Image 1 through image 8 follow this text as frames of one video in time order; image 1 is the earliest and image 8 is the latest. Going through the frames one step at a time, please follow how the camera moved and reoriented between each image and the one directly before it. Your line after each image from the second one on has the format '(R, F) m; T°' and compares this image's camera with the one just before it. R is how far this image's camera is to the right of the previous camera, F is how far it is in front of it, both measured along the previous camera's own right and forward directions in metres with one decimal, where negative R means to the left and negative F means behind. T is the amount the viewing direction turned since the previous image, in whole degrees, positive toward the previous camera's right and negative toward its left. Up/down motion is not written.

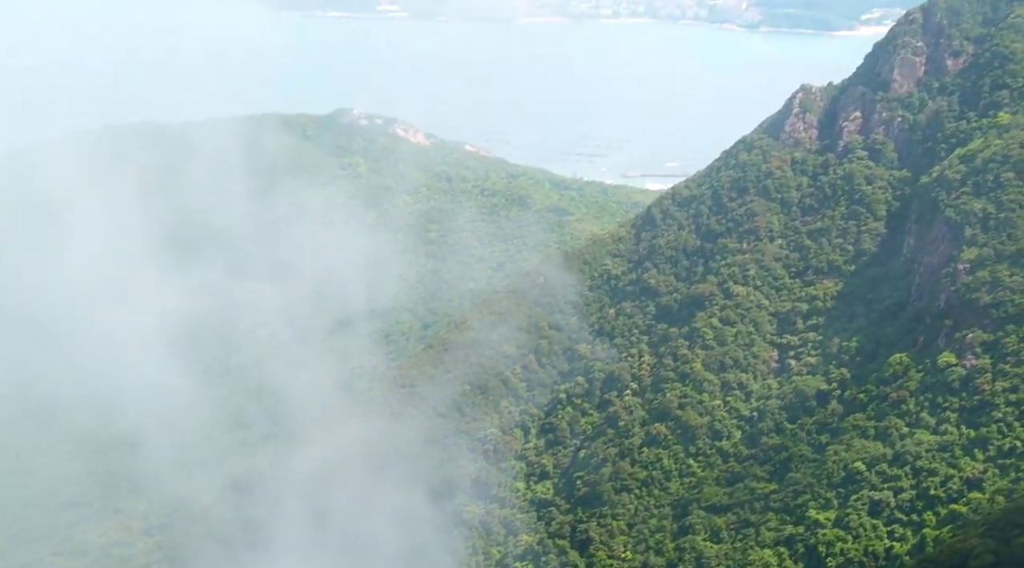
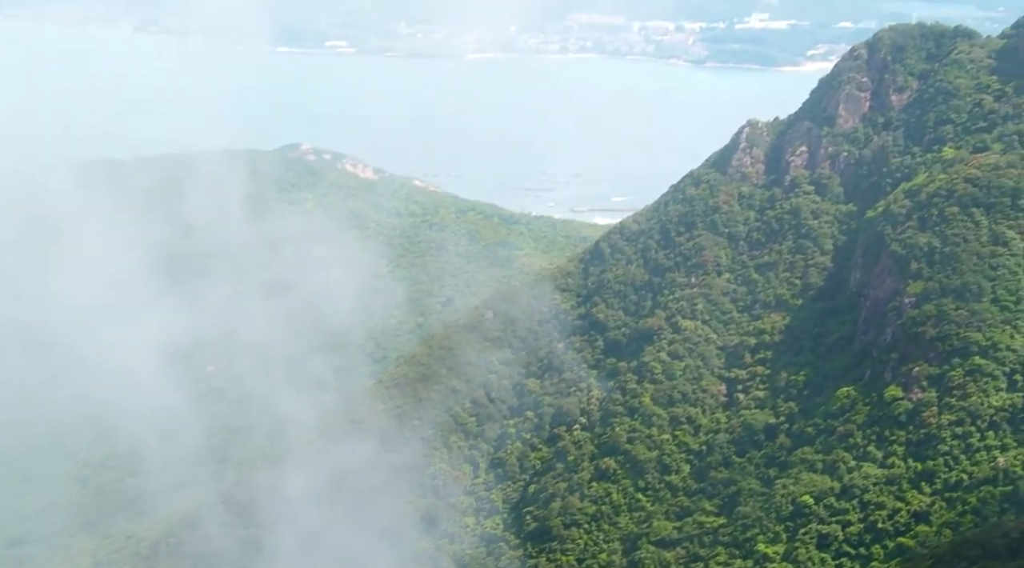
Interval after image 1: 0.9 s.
(0.0, +0.7) m; +3°
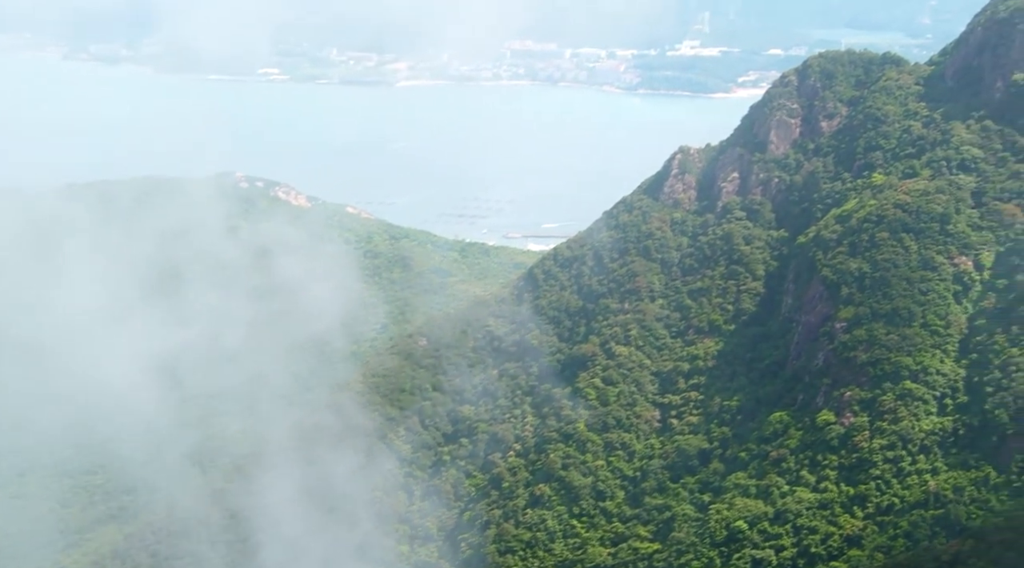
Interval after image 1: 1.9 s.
(+0.1, +0.8) m; +4°
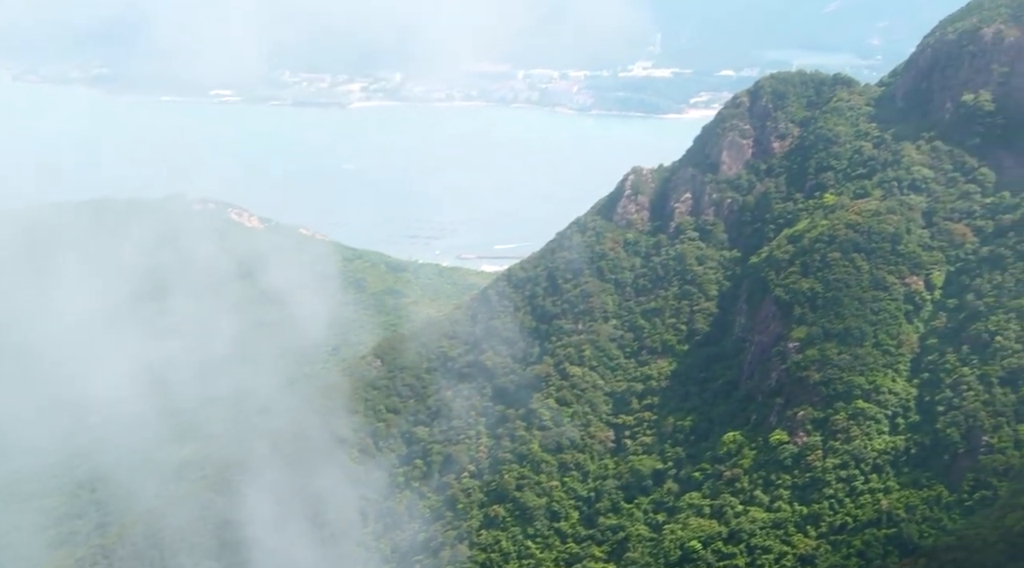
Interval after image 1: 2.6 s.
(0.0, +0.4) m; +2°
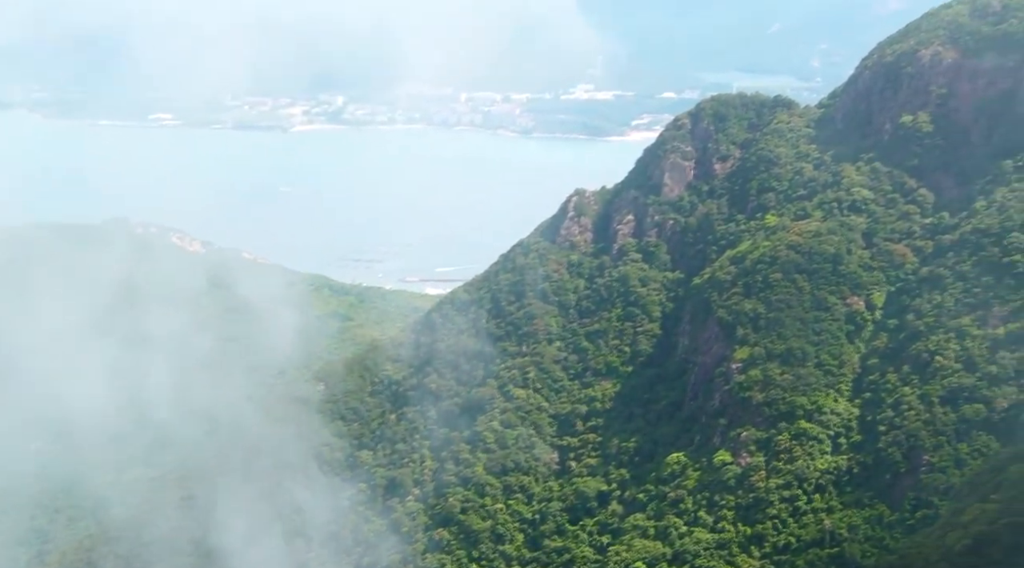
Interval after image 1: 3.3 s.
(0.0, +0.4) m; +3°
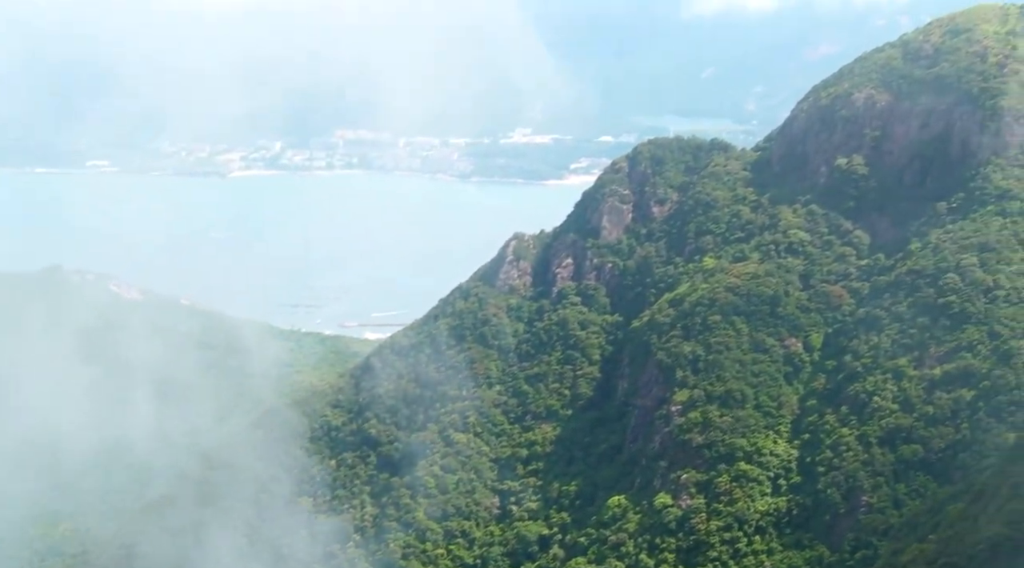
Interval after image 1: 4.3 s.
(0.0, +0.4) m; +3°
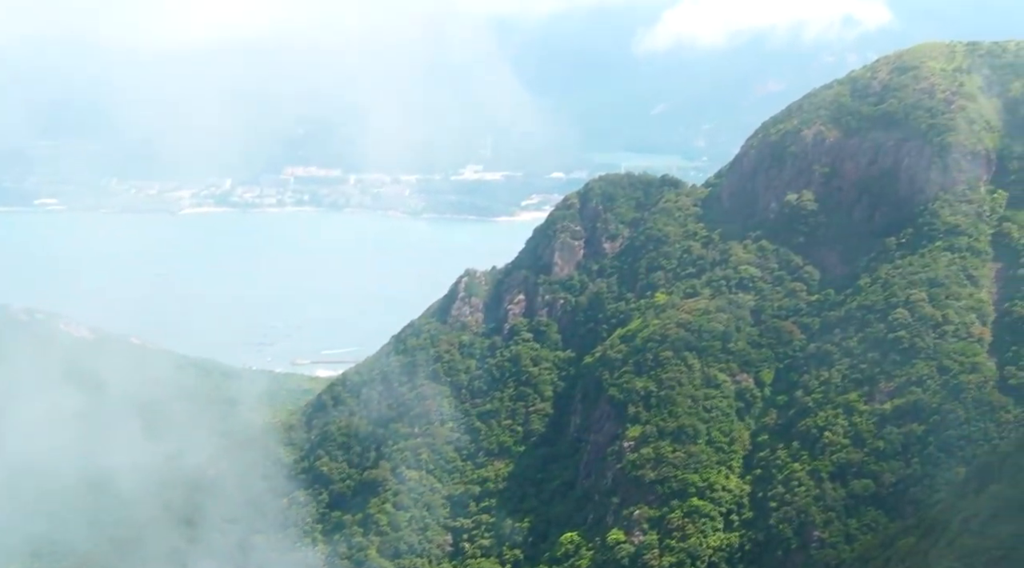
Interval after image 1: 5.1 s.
(0.0, +0.3) m; +3°
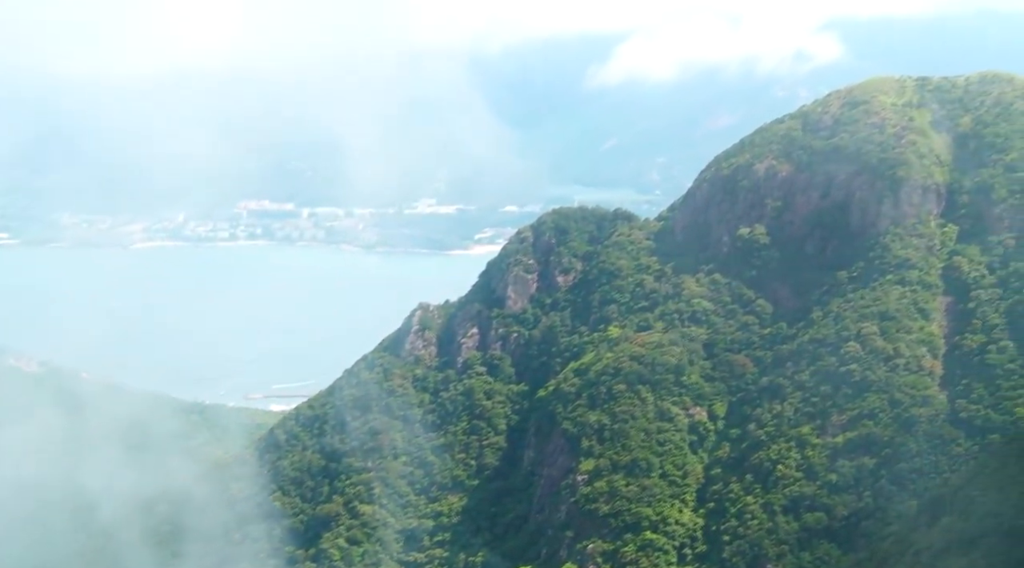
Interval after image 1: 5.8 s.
(0.0, +0.3) m; +2°
